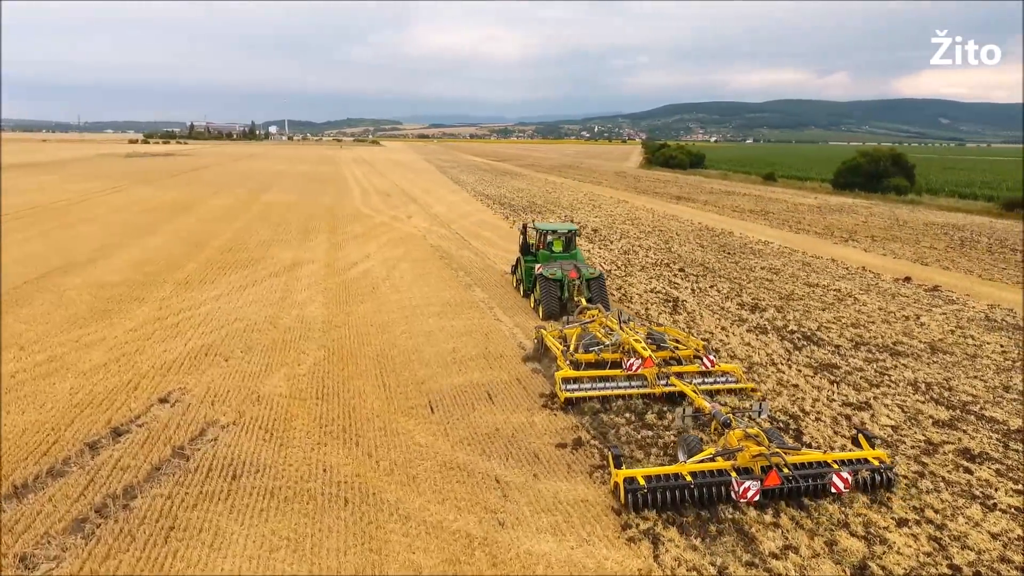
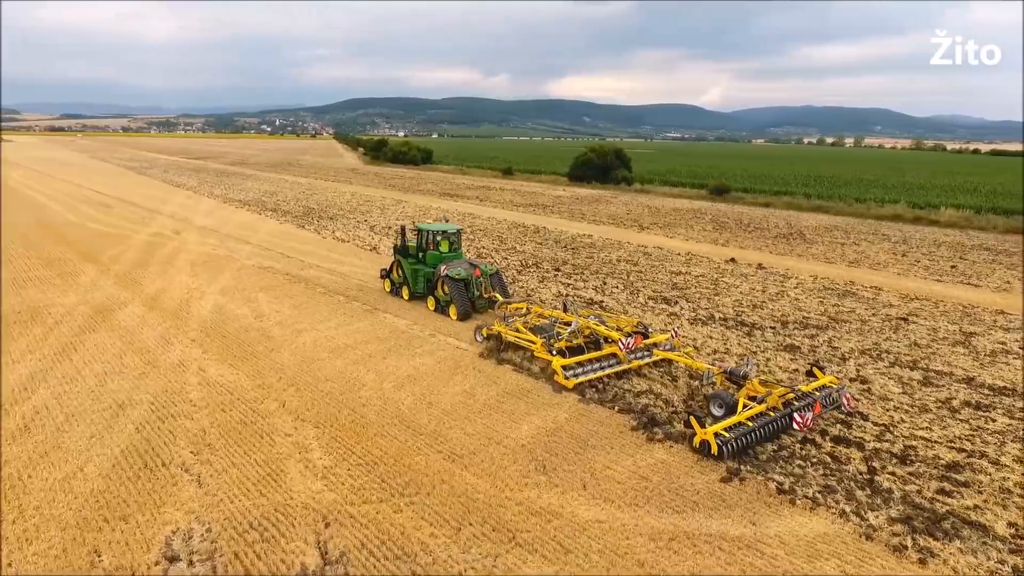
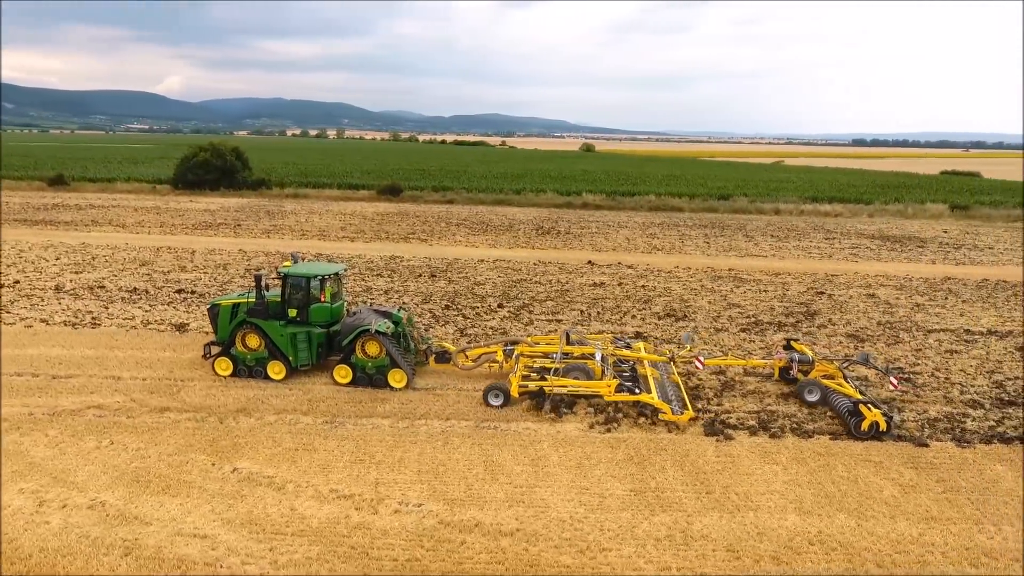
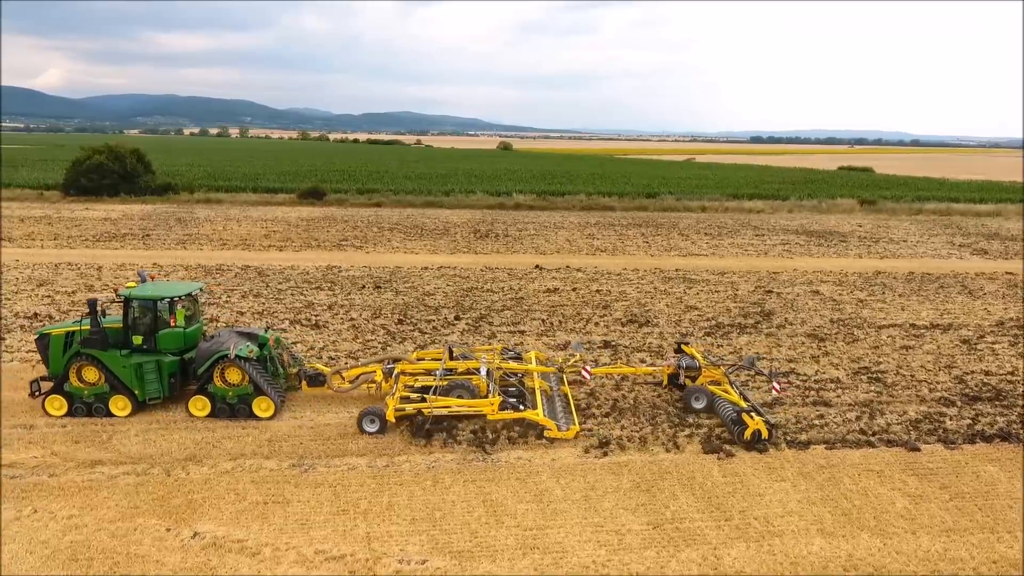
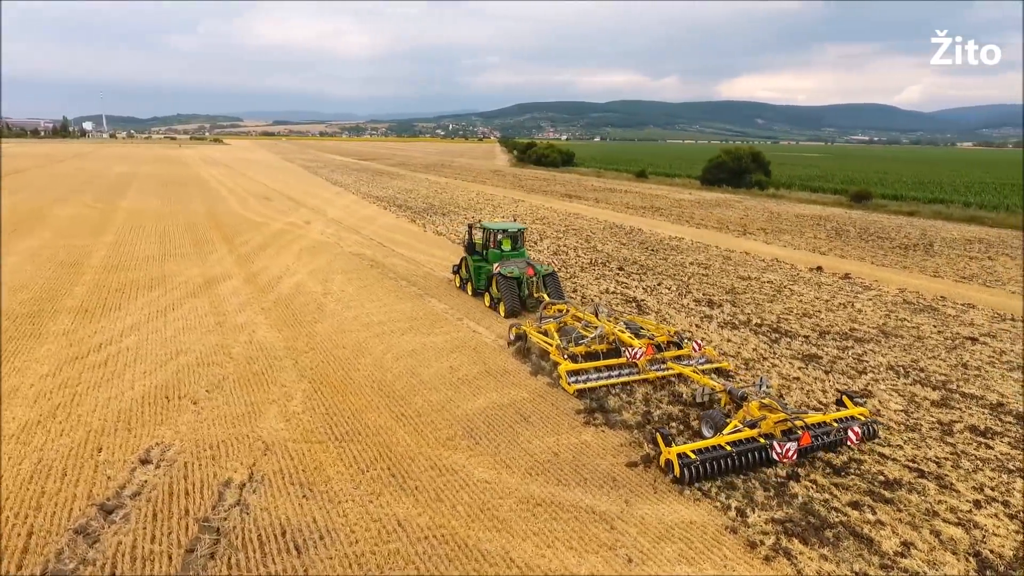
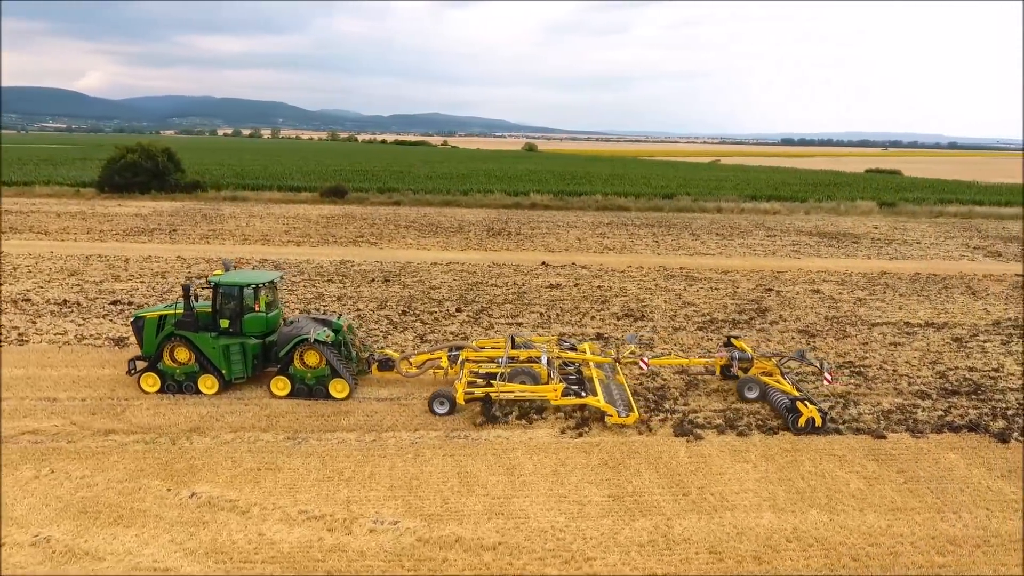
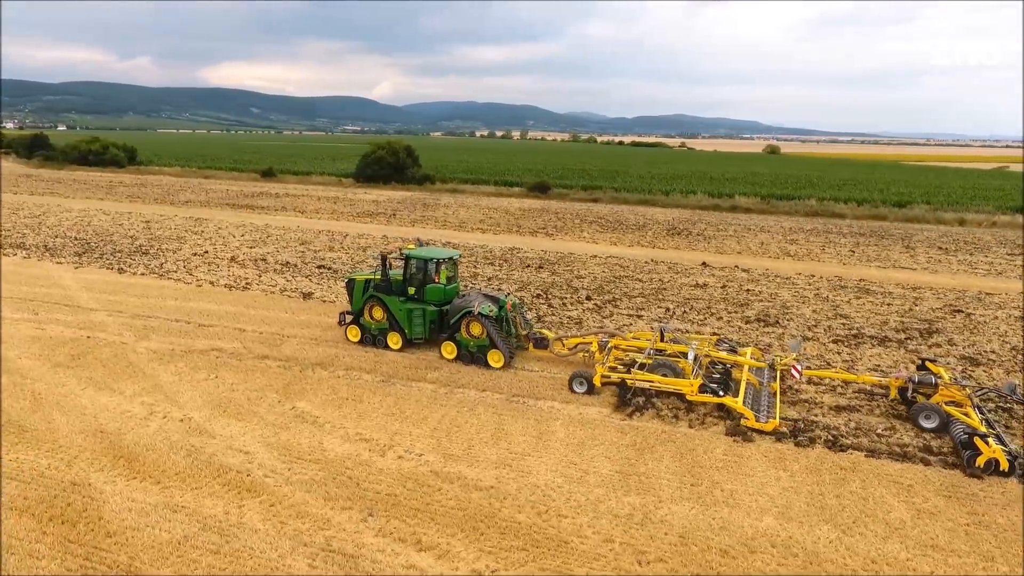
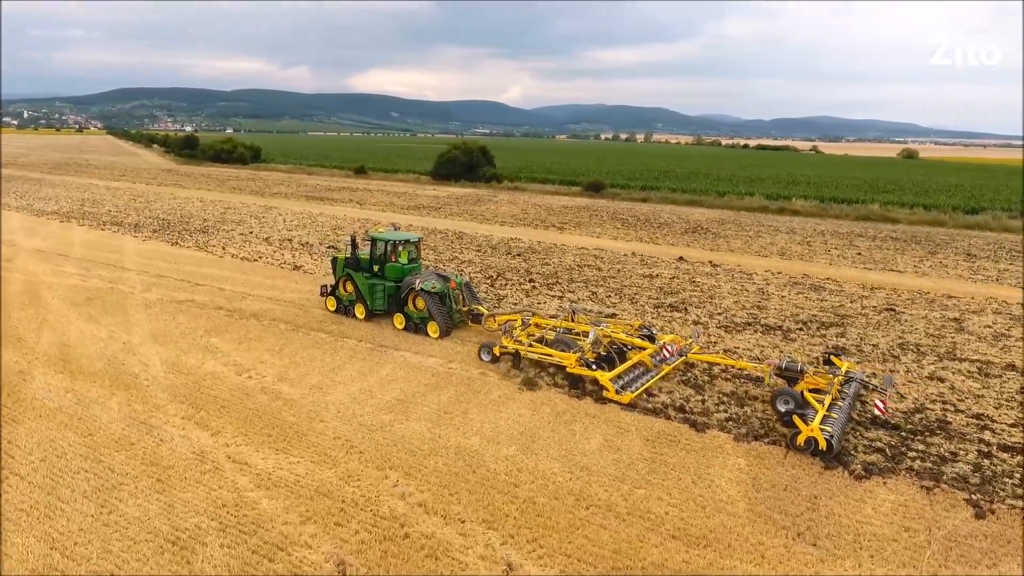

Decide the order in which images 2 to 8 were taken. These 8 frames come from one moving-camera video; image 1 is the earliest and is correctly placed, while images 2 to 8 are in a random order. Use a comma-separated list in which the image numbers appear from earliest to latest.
5, 2, 8, 7, 3, 6, 4
